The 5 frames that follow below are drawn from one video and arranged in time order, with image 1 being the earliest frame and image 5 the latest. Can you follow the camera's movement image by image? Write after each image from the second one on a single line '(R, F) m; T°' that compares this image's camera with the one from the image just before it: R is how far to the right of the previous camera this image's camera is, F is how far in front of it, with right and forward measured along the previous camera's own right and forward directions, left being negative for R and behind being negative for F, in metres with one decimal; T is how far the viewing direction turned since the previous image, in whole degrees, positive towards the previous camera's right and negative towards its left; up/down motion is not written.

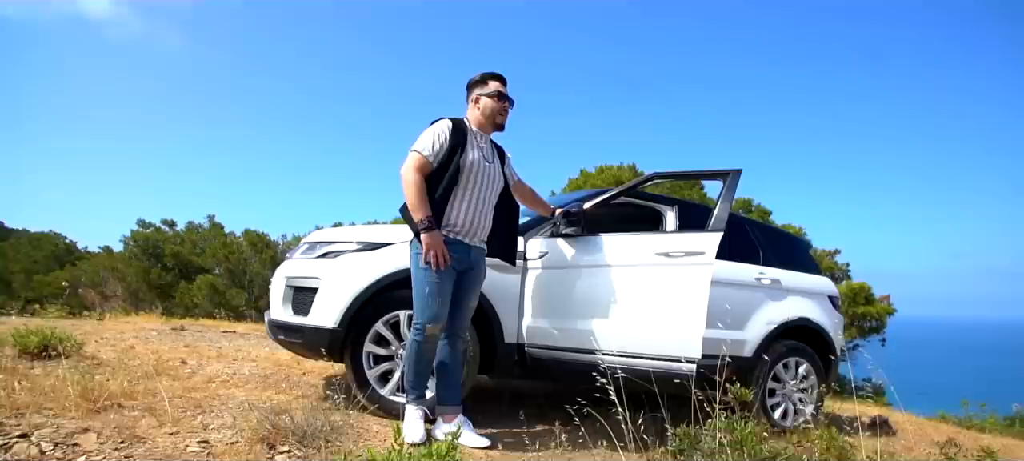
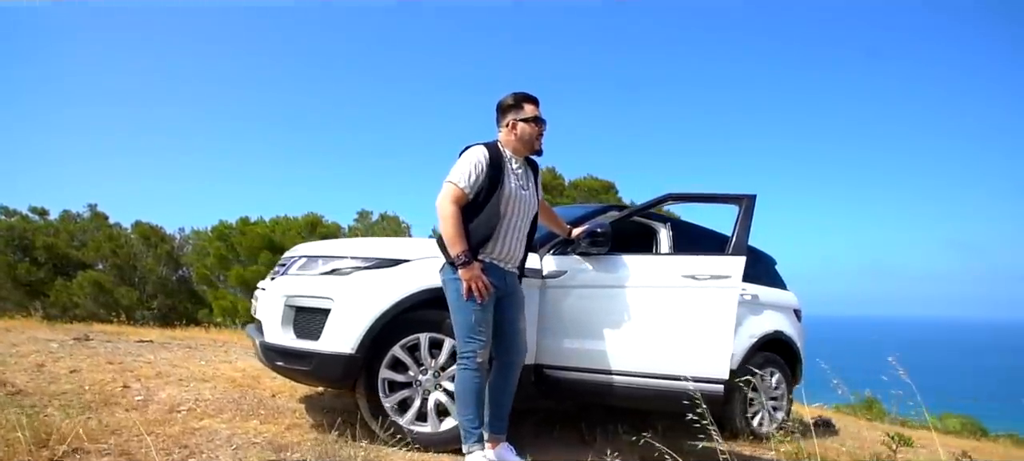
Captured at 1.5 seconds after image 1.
(-1.0, +0.3) m; +12°
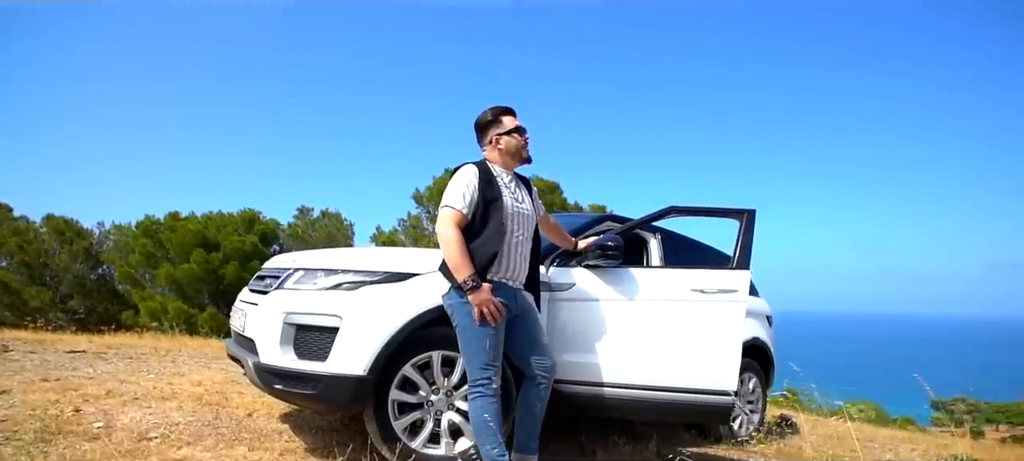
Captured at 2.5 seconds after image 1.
(-0.6, +0.2) m; +8°
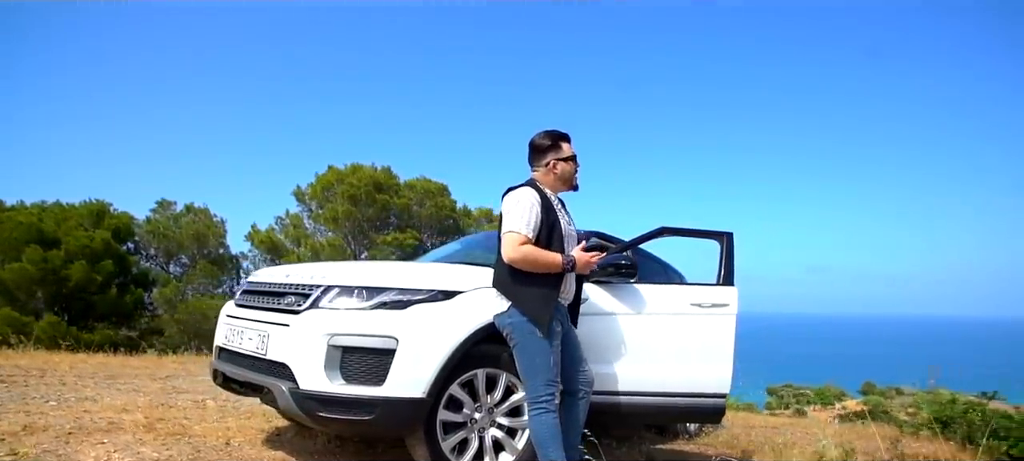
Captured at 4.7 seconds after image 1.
(-1.5, +0.2) m; +18°
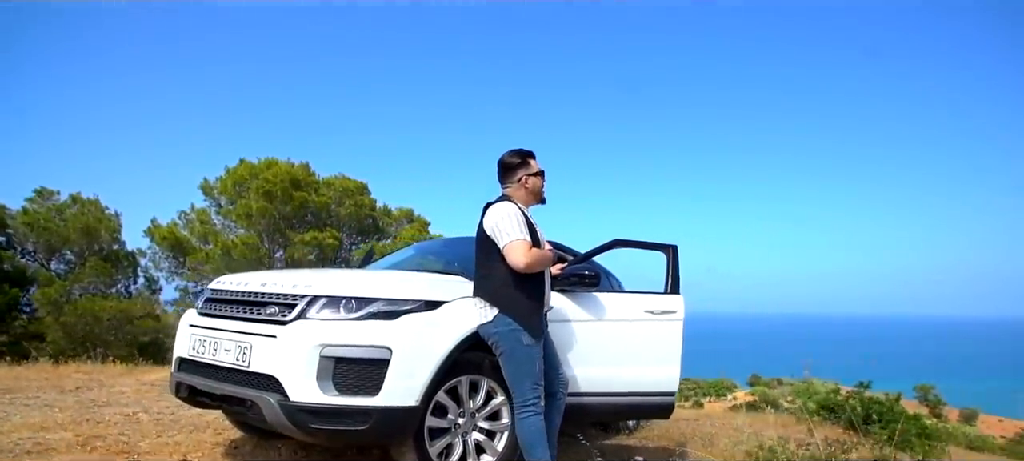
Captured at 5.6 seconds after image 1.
(-0.7, 0.0) m; +11°
